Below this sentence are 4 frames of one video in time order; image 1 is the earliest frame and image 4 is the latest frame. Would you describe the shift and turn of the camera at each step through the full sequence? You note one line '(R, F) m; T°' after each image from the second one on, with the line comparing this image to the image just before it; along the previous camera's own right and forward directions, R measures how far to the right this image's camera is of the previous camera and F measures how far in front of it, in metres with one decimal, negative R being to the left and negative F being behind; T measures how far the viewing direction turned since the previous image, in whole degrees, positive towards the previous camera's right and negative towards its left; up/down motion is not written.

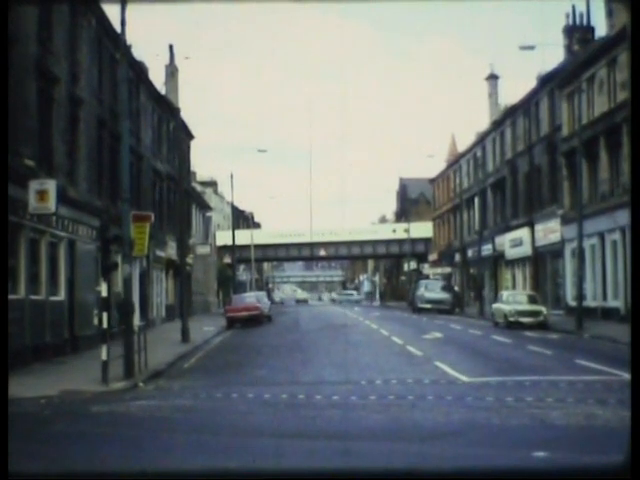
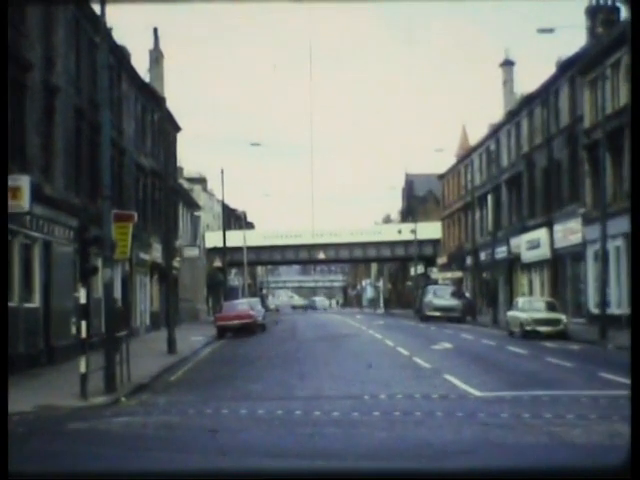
(+0.1, +2.0) m; 0°
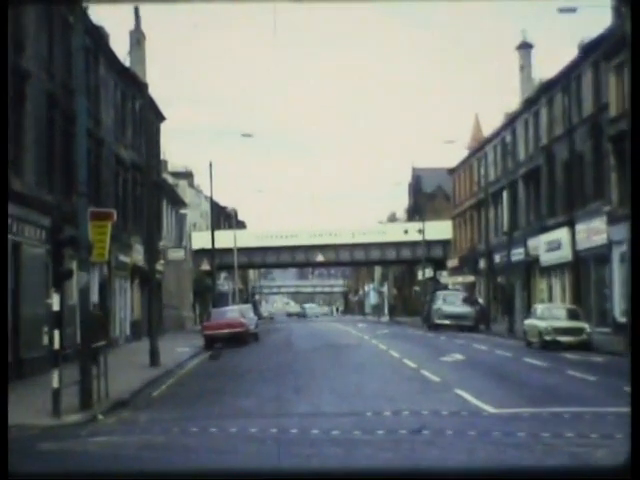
(-0.1, +2.0) m; 0°
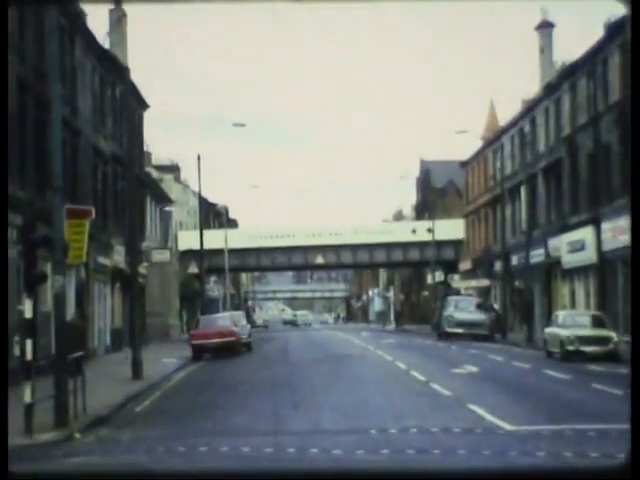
(+0.1, +1.8) m; 0°
